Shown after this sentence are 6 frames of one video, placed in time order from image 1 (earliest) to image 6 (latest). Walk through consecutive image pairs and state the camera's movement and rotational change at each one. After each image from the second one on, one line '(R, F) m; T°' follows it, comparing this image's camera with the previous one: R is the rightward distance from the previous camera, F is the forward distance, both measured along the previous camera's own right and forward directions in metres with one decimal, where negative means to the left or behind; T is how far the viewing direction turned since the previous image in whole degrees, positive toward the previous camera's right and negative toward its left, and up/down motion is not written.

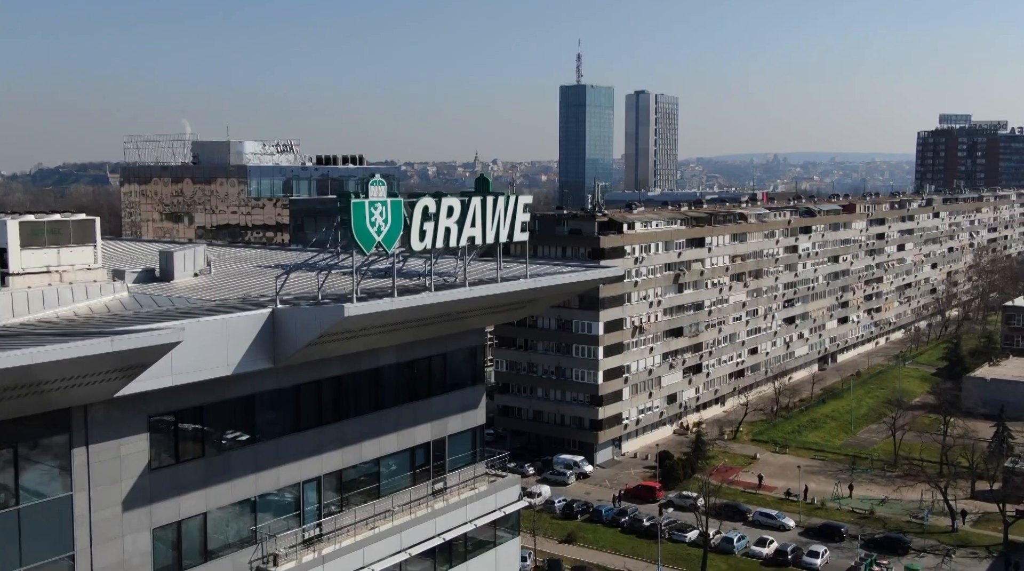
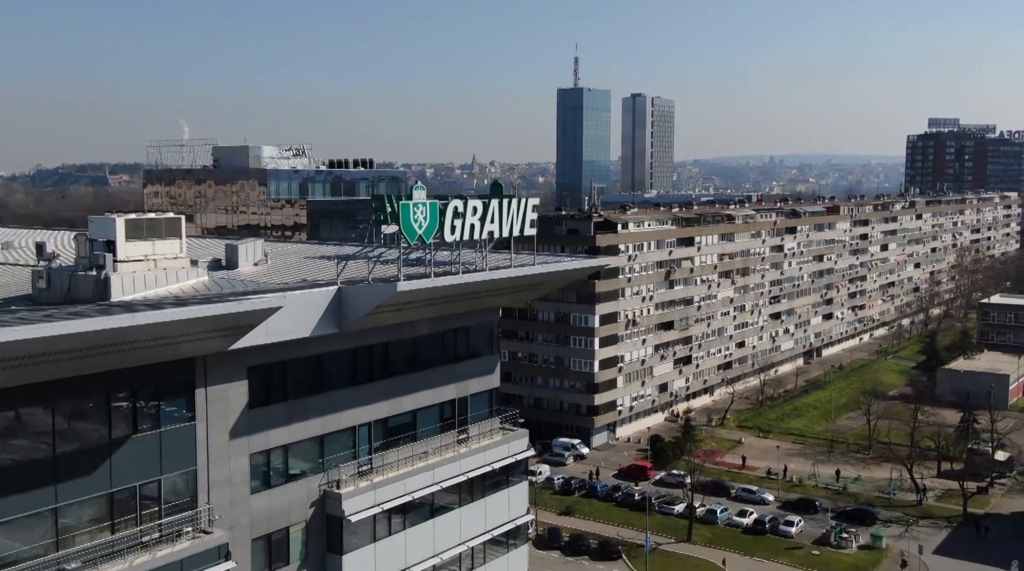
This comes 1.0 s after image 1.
(-0.3, -4.0) m; 0°
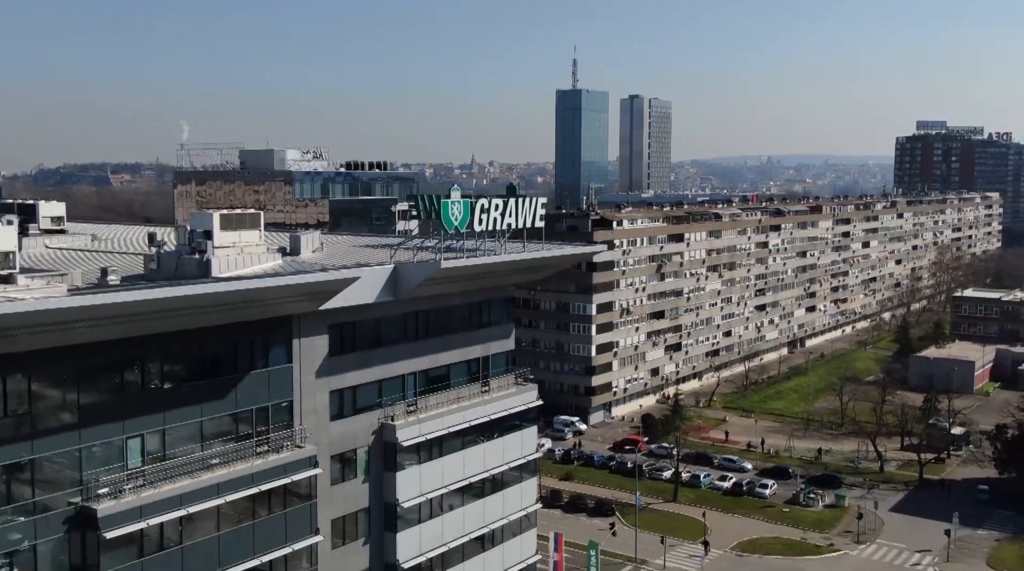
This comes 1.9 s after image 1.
(-0.4, -5.5) m; 0°
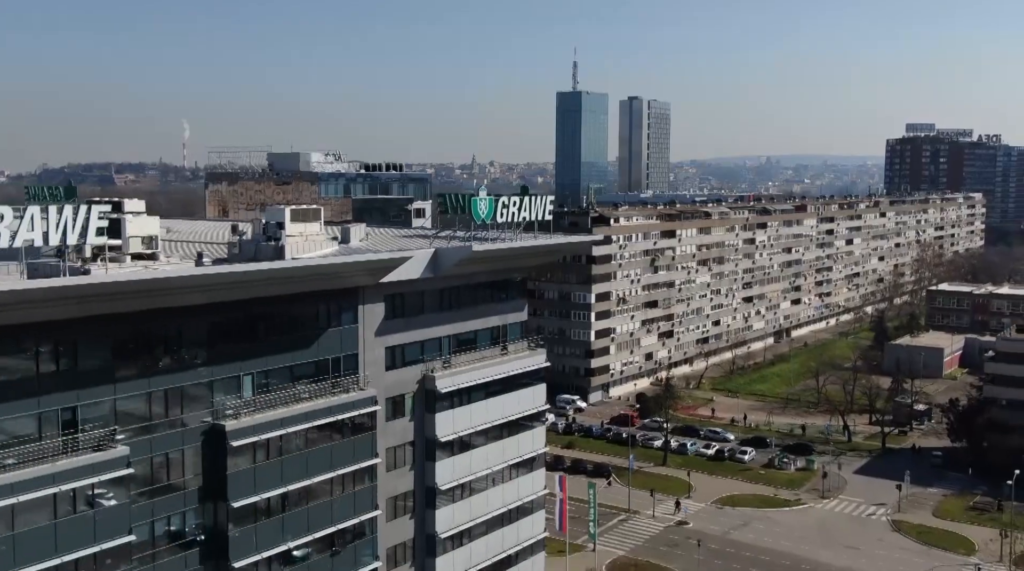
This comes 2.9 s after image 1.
(-0.4, -6.2) m; 0°
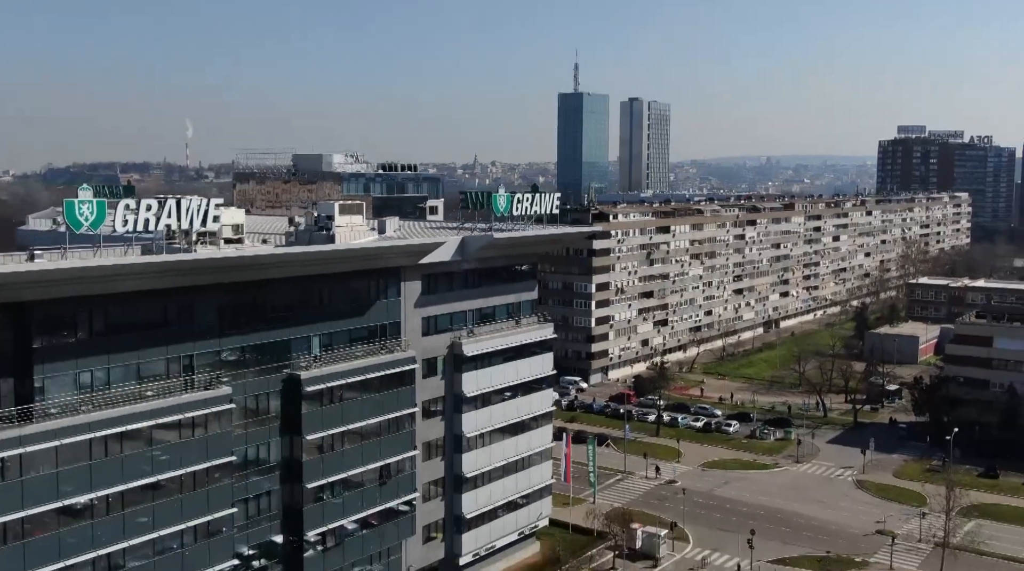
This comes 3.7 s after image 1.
(-0.4, -6.1) m; 0°
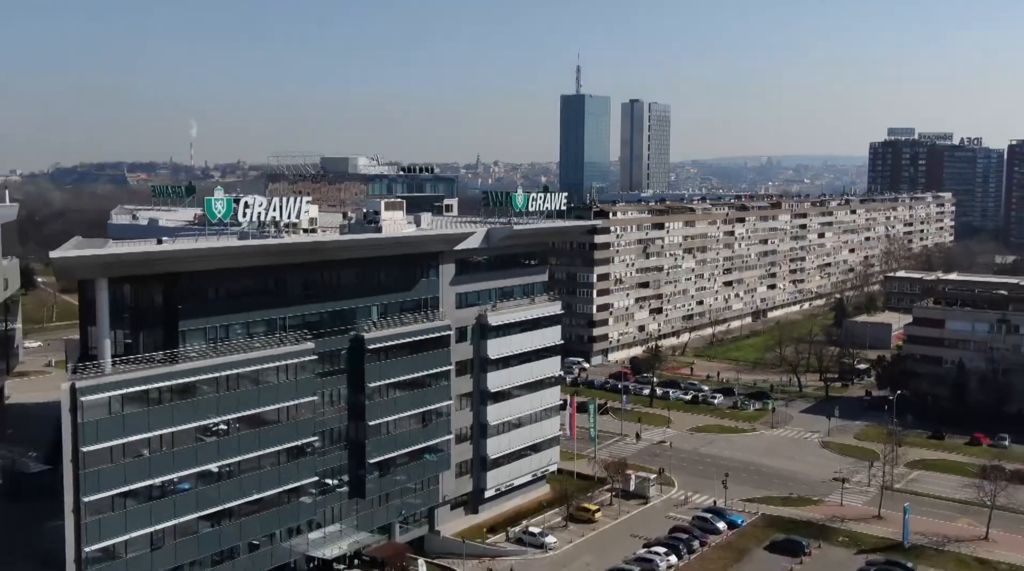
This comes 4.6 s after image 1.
(-0.6, -8.1) m; 0°
